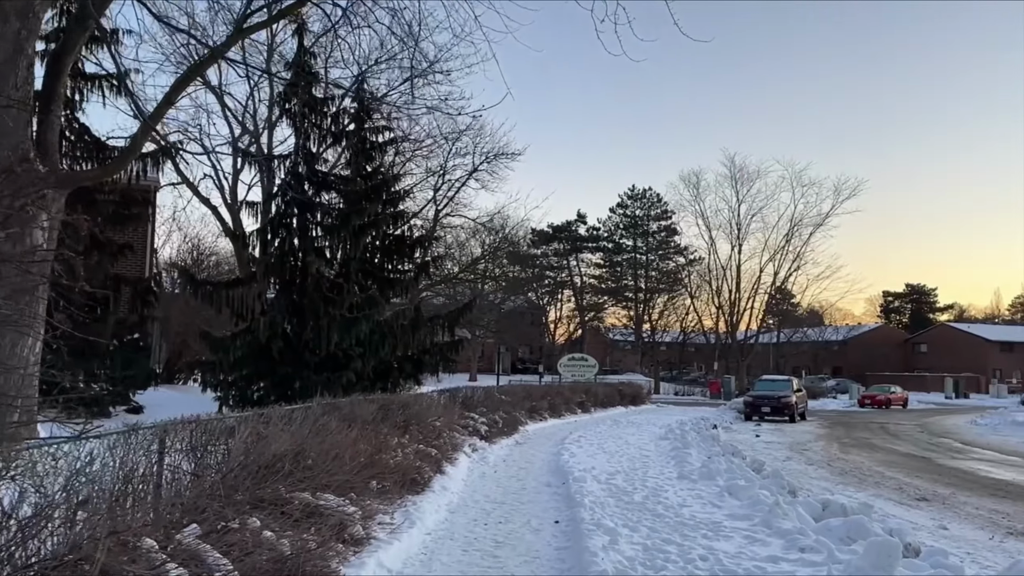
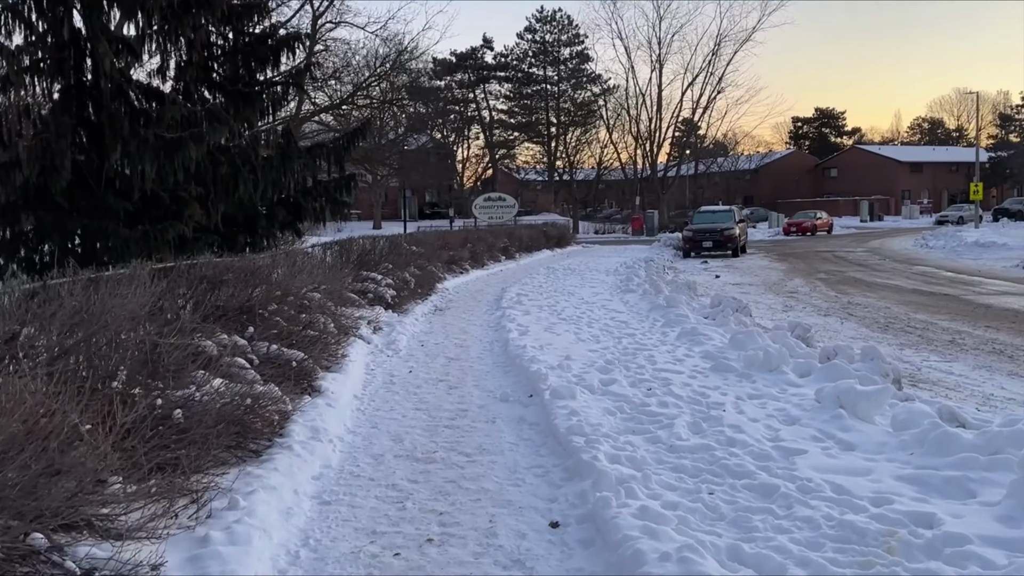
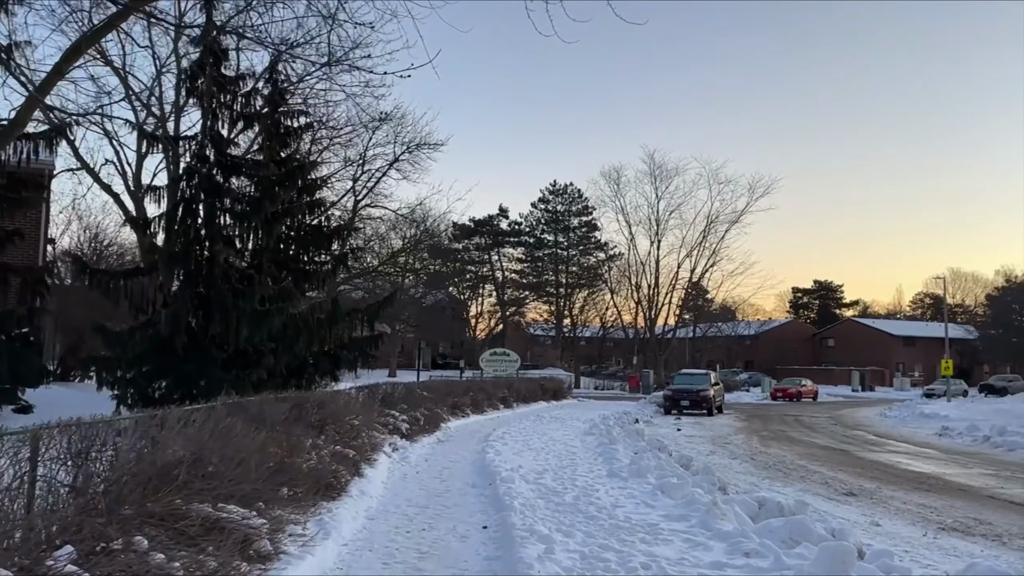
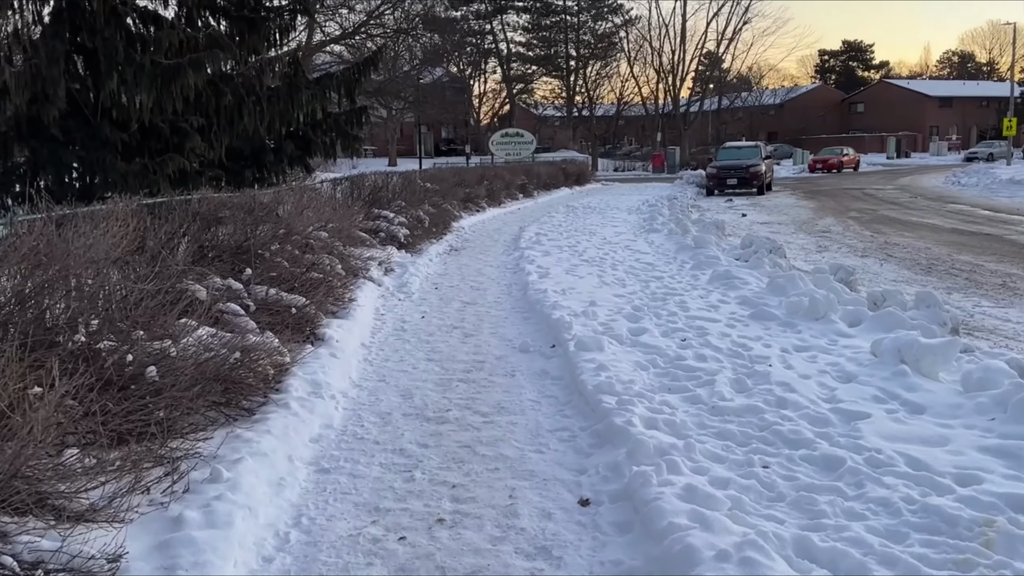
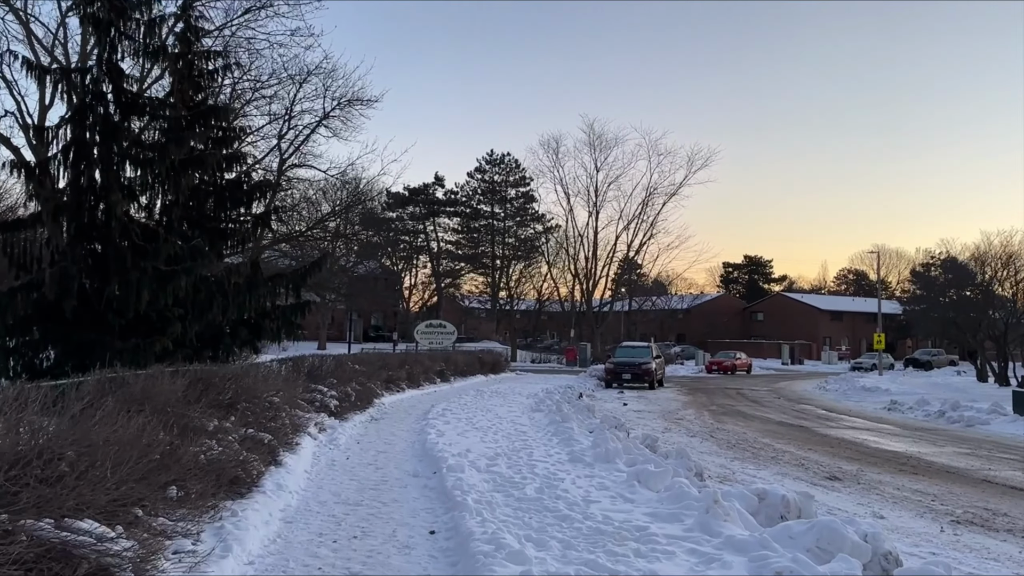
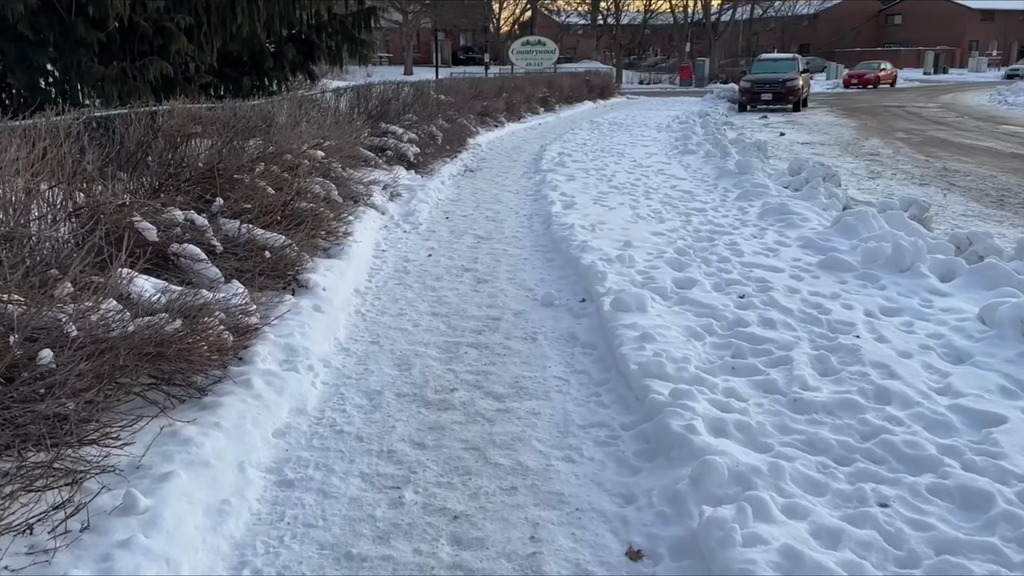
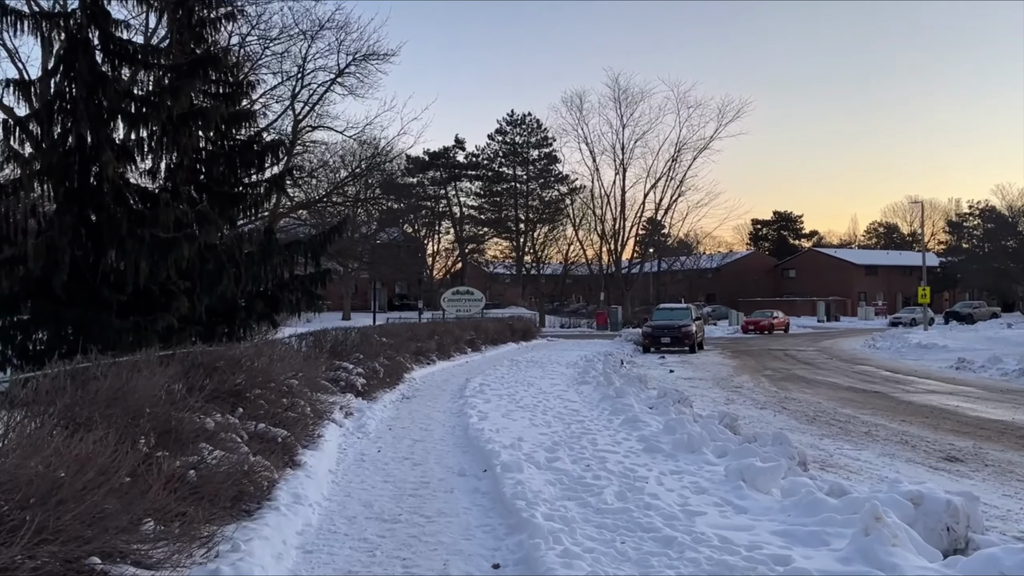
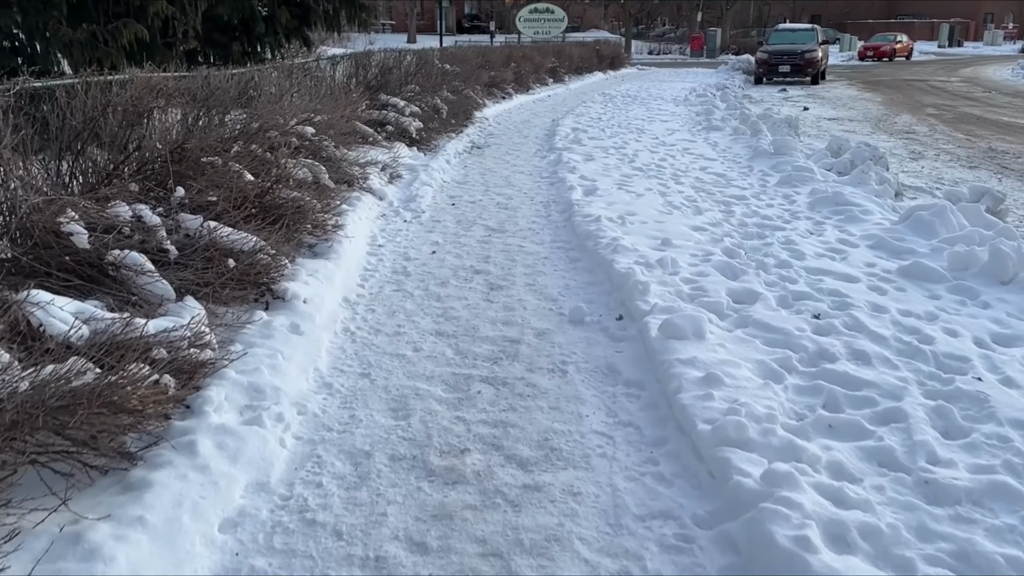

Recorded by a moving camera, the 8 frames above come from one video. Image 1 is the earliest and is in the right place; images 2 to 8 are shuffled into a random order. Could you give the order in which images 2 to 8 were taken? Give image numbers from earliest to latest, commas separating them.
3, 5, 7, 2, 4, 6, 8
